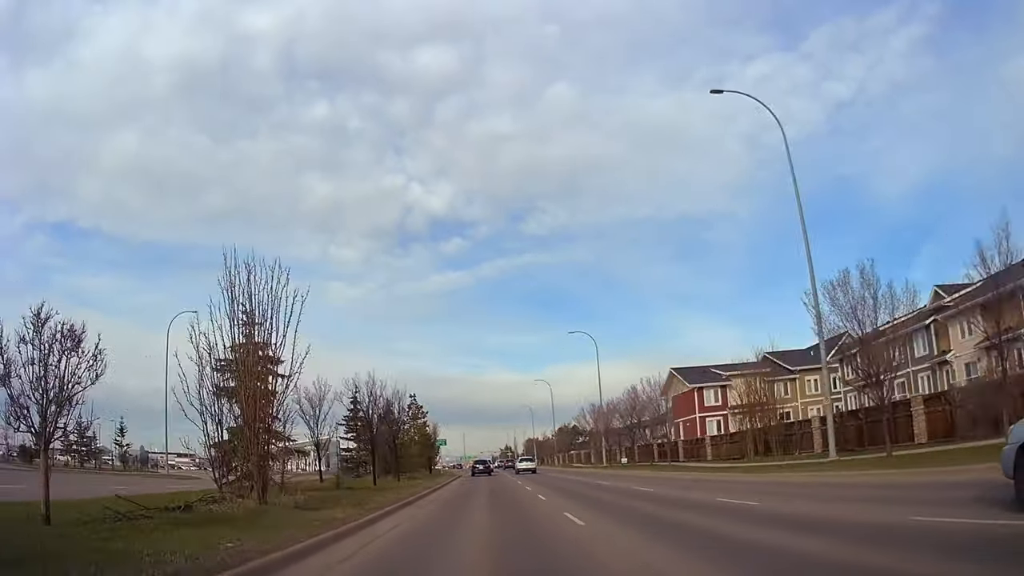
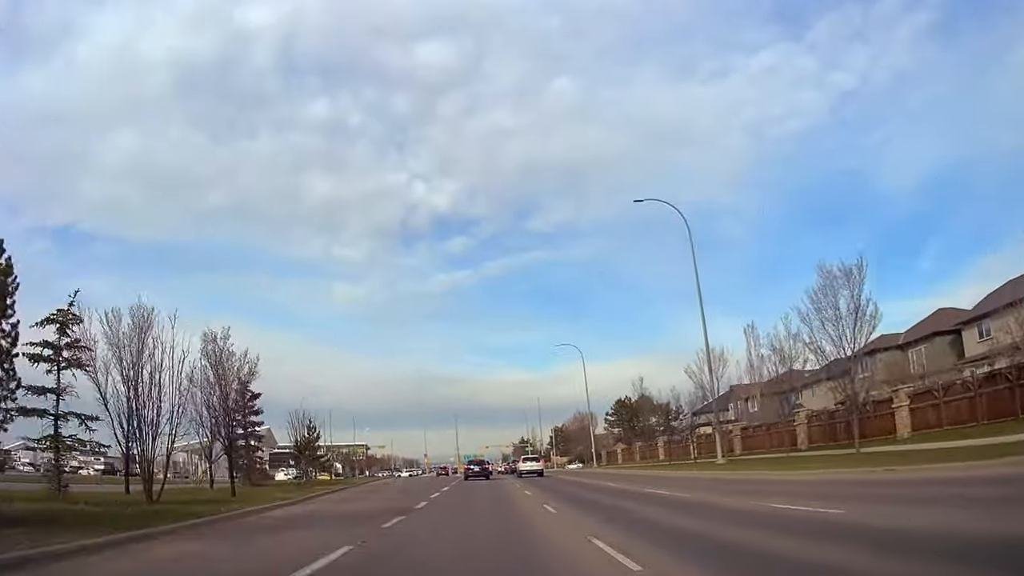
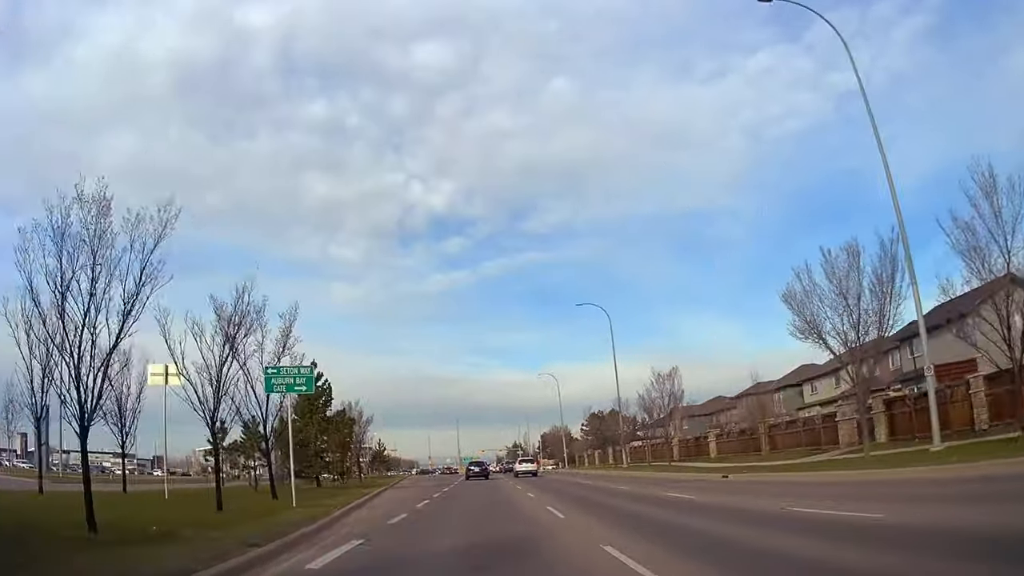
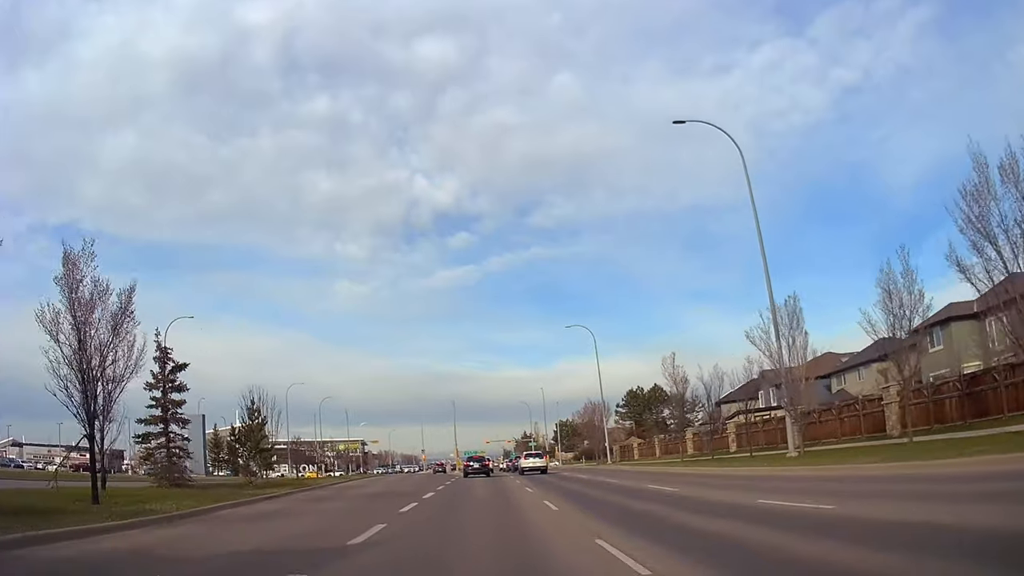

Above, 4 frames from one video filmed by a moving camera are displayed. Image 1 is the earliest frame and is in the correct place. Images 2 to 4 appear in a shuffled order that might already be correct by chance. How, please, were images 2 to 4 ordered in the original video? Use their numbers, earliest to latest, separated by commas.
3, 2, 4
